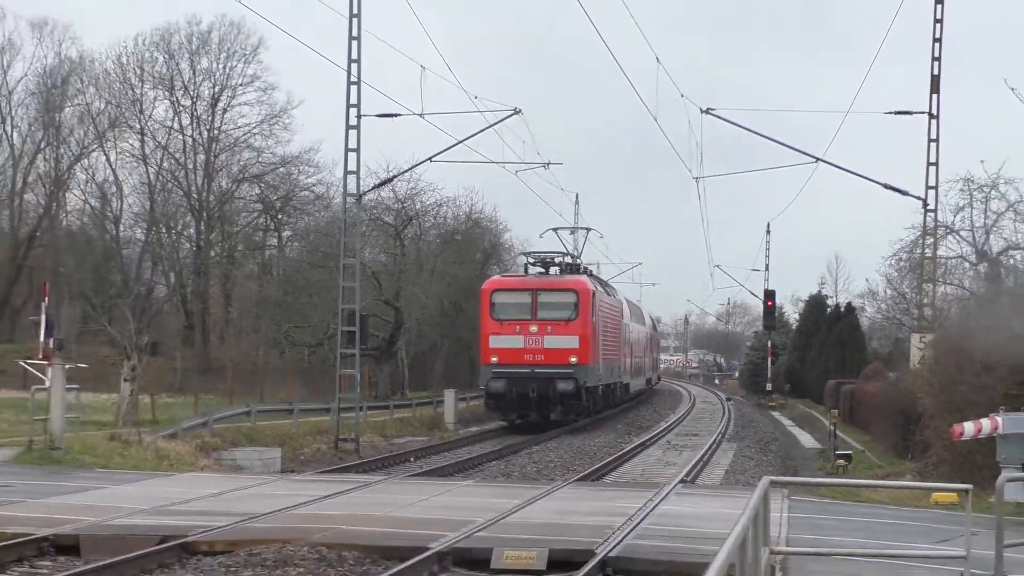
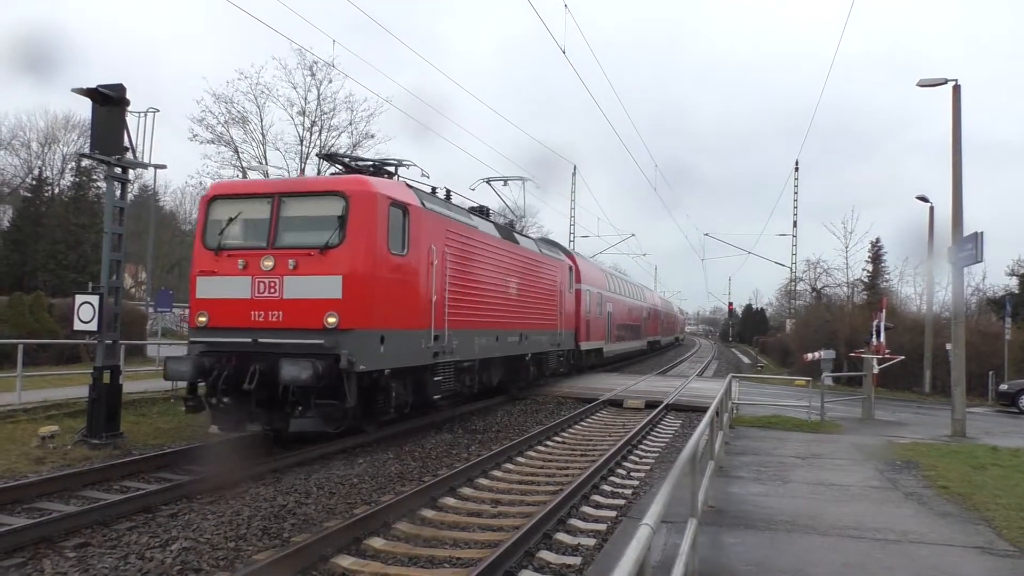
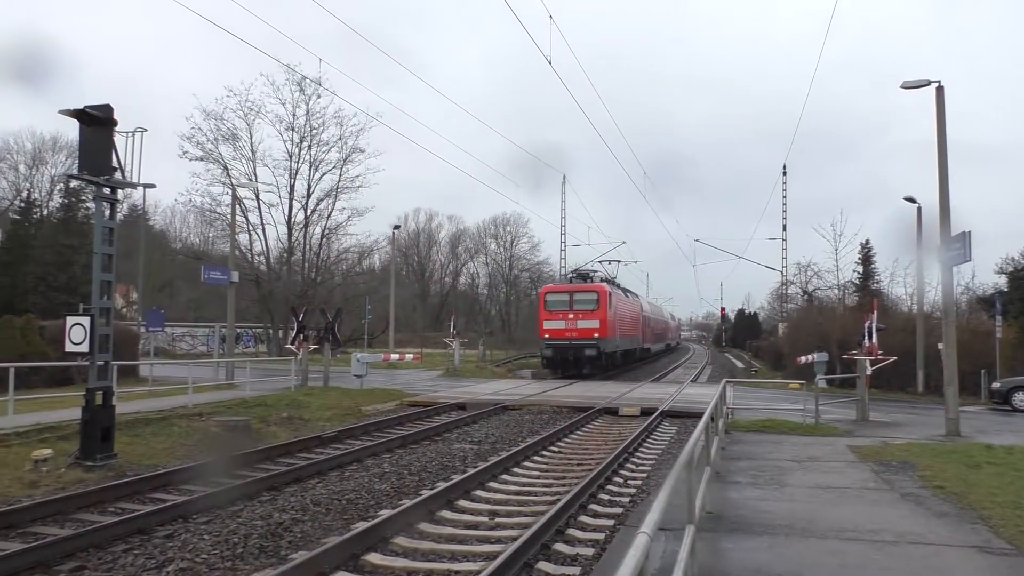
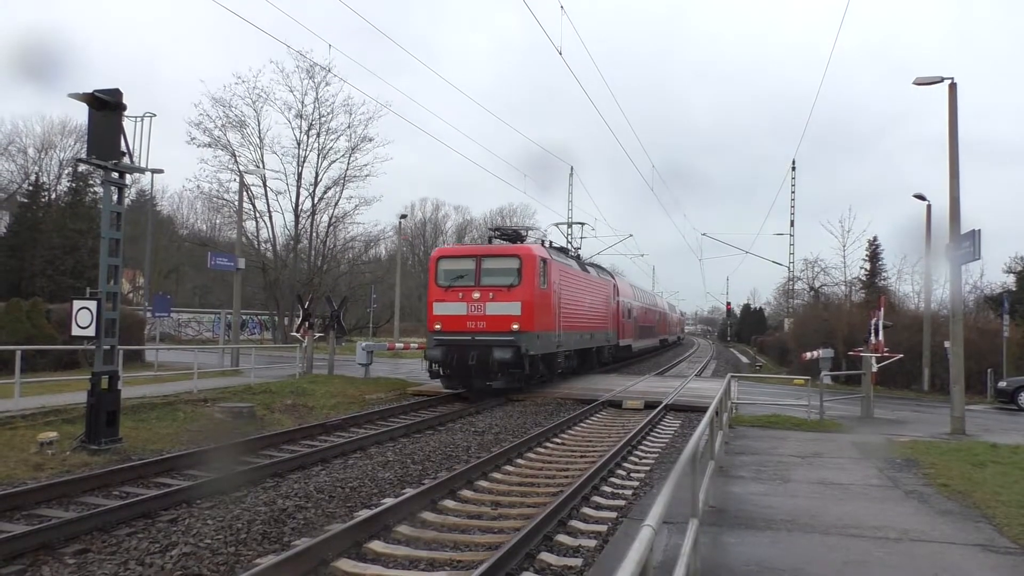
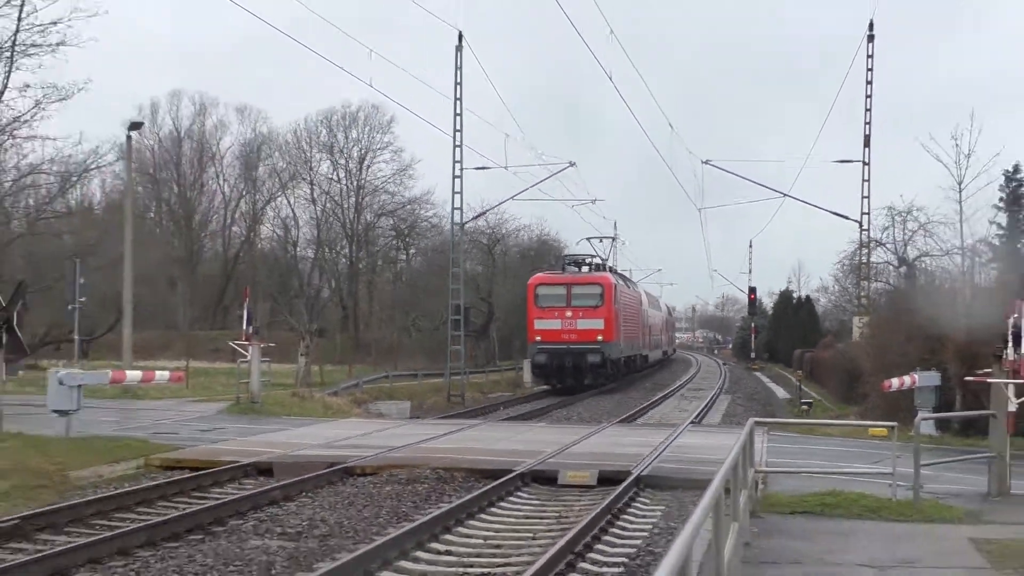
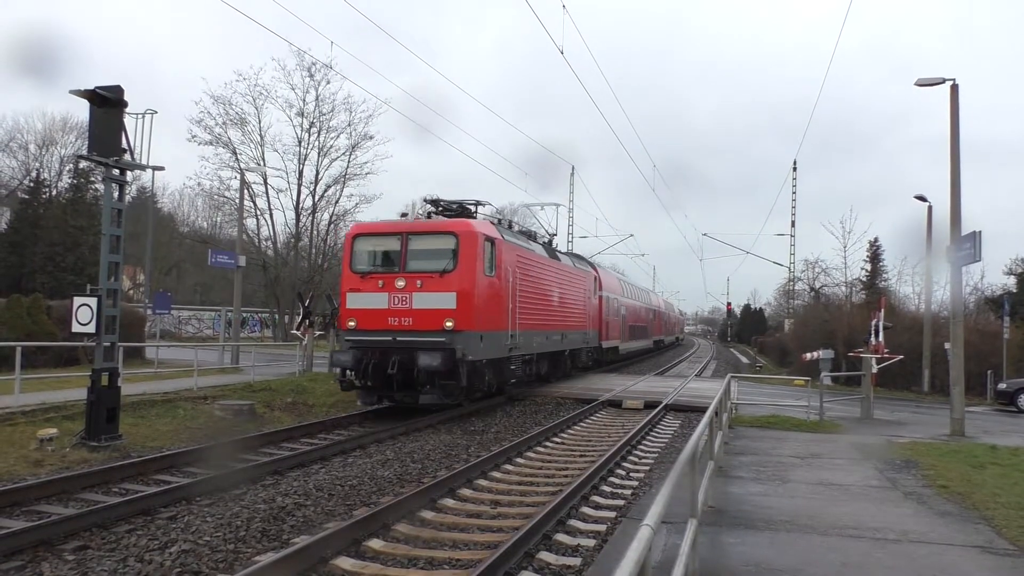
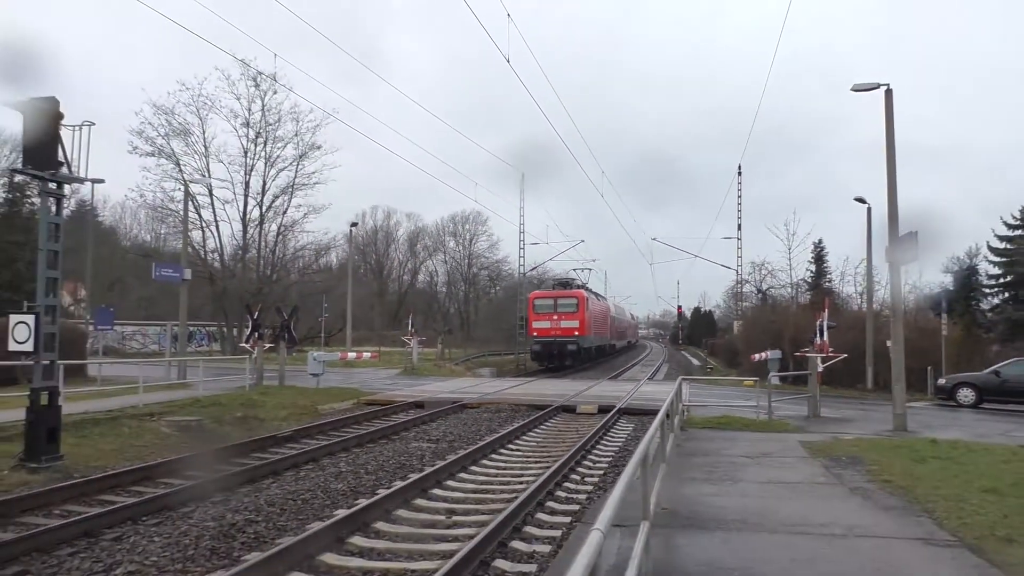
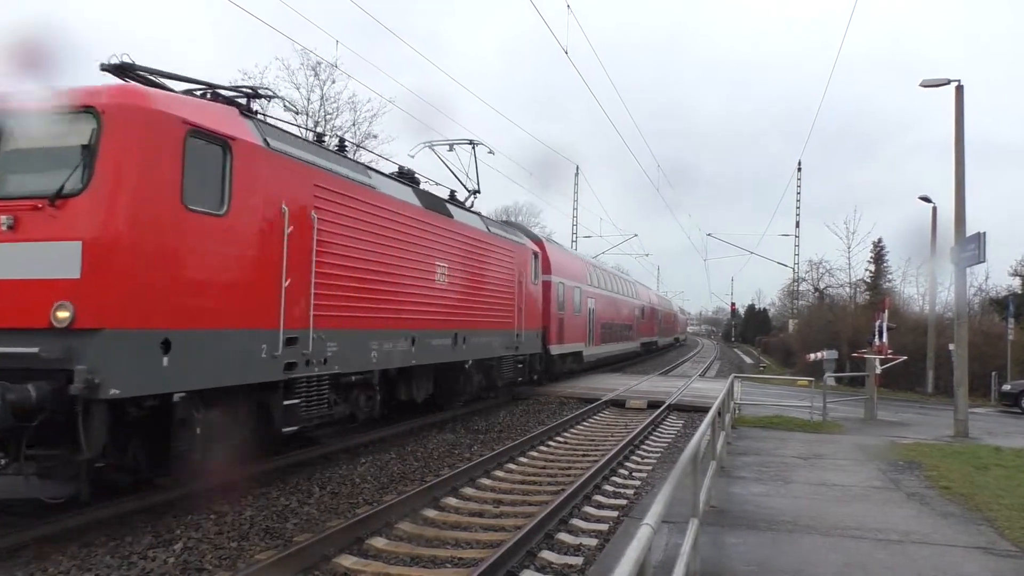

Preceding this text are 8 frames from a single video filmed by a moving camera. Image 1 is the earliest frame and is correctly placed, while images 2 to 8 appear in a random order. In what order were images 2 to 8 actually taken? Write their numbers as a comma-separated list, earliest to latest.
5, 7, 3, 4, 6, 2, 8
